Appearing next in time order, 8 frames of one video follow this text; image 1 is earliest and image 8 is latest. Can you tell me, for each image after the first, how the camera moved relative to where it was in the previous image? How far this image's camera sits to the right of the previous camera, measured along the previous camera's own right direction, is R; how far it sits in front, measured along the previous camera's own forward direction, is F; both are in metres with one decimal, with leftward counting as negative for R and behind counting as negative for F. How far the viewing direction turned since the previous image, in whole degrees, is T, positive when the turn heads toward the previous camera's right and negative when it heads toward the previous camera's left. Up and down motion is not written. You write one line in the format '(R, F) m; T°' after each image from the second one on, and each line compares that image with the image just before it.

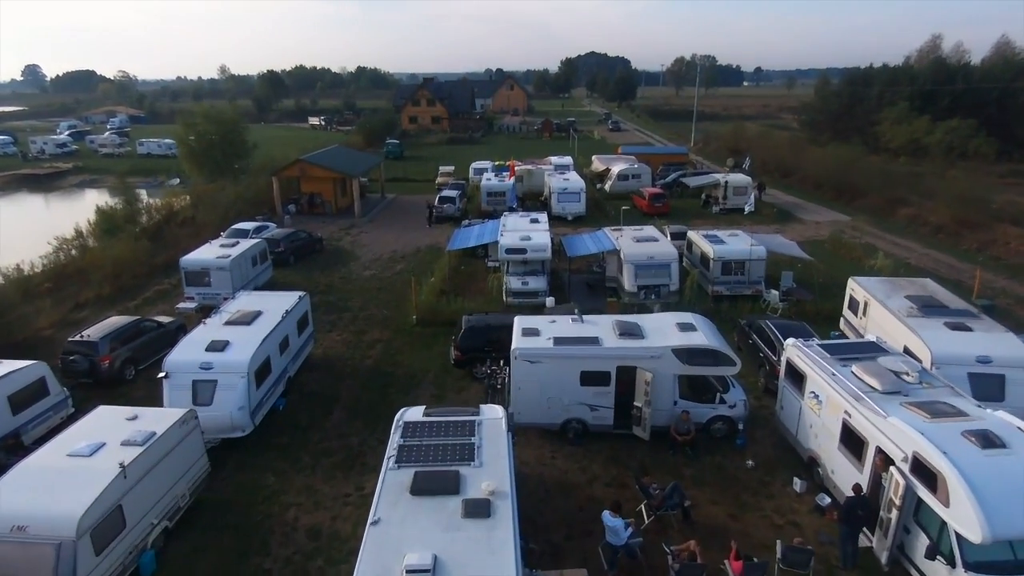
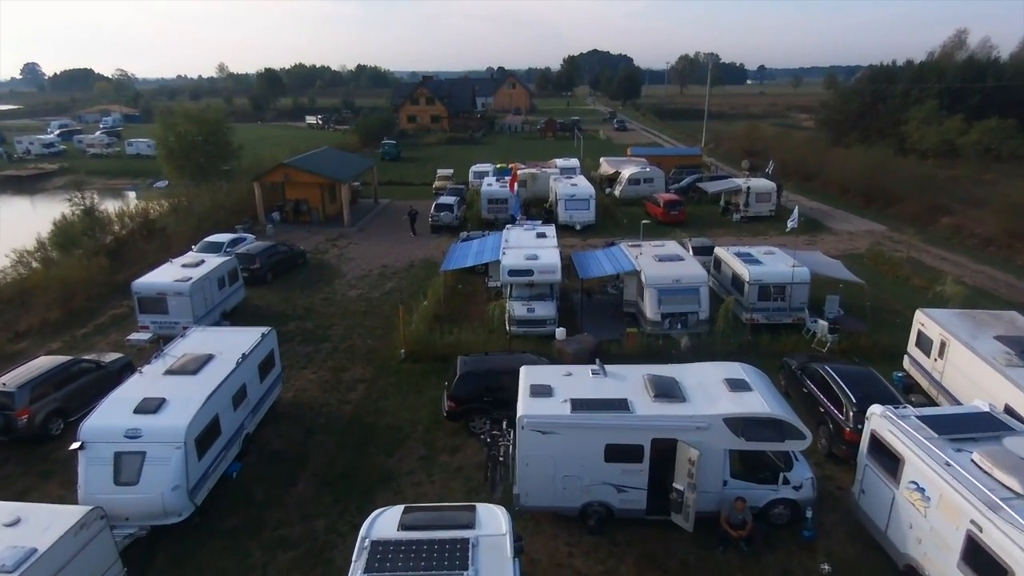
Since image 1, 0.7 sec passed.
(-0.1, +2.7) m; 0°
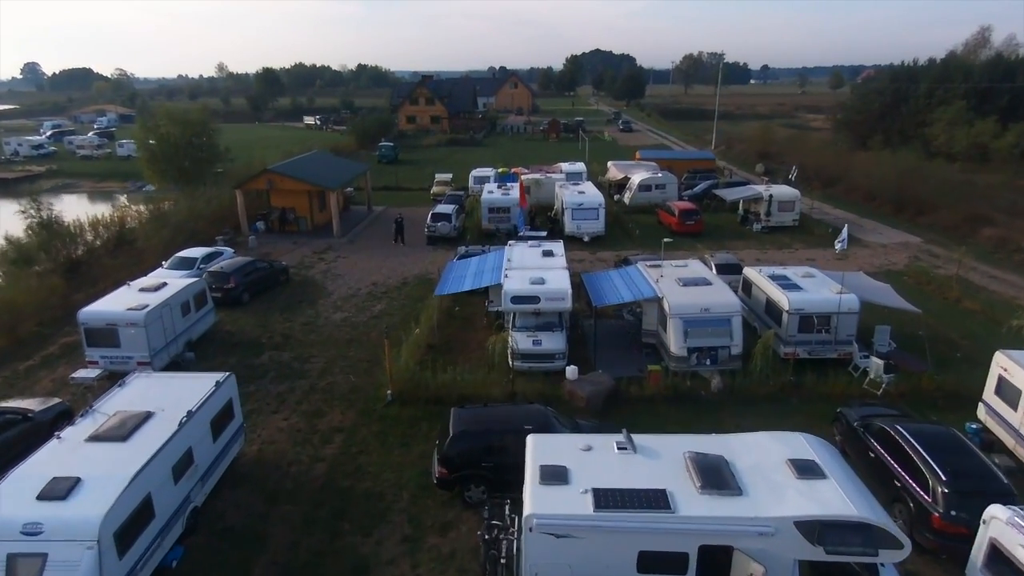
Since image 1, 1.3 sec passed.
(0.0, +2.2) m; 0°
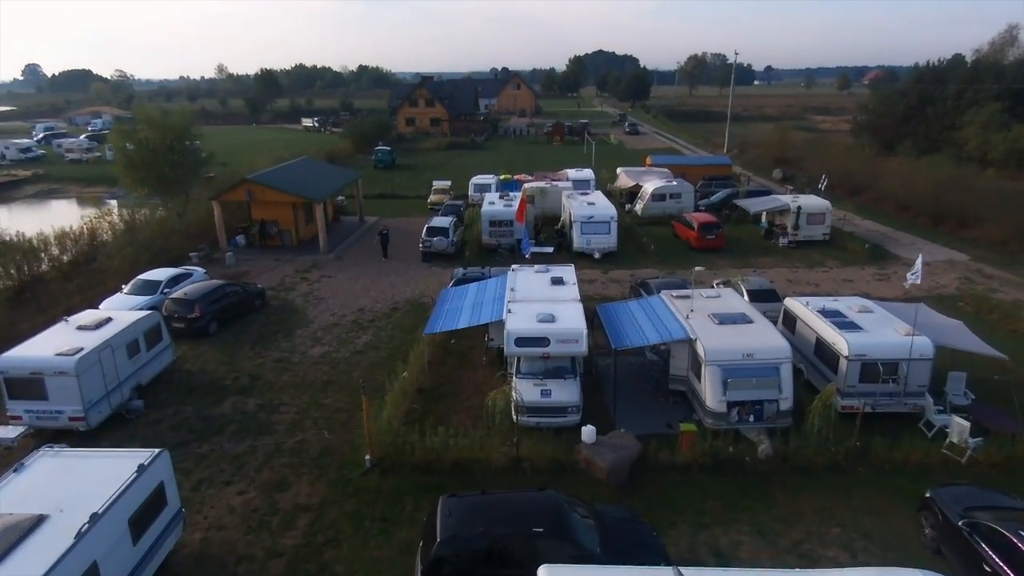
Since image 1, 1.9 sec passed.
(0.0, +2.4) m; 0°
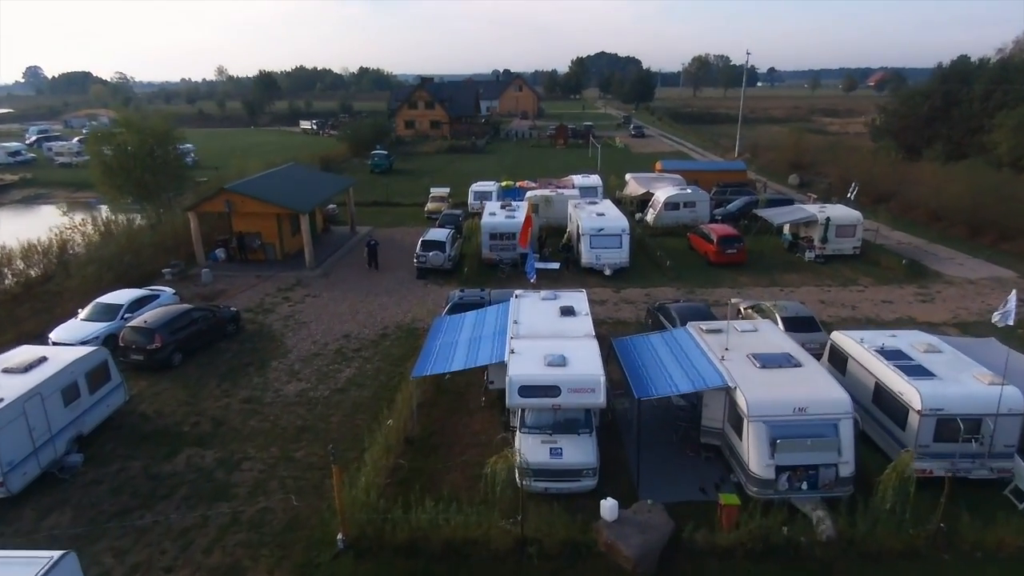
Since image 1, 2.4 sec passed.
(0.0, +2.1) m; 0°
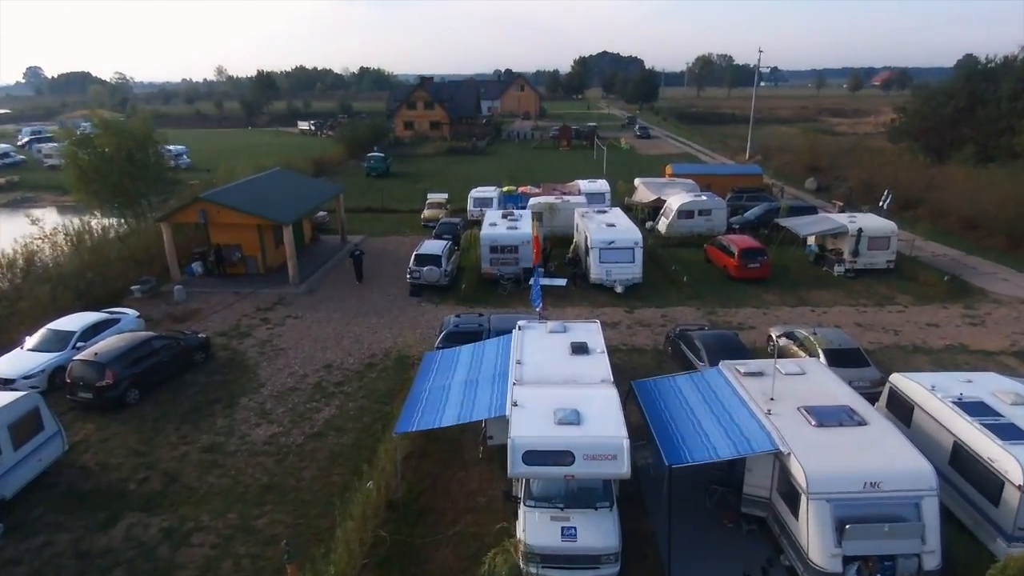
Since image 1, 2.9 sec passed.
(0.0, +2.0) m; 0°
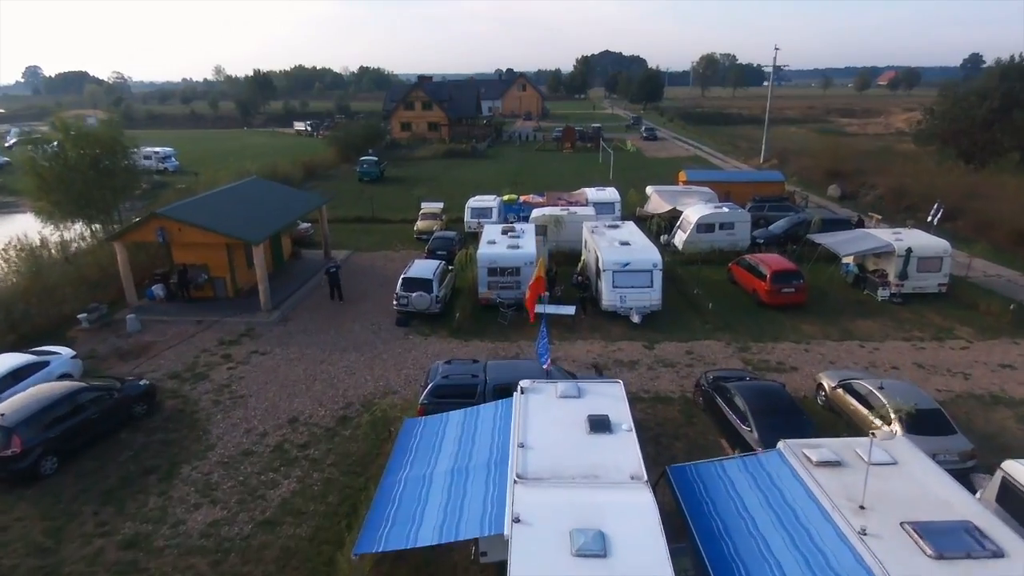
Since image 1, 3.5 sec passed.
(0.0, +2.6) m; 0°
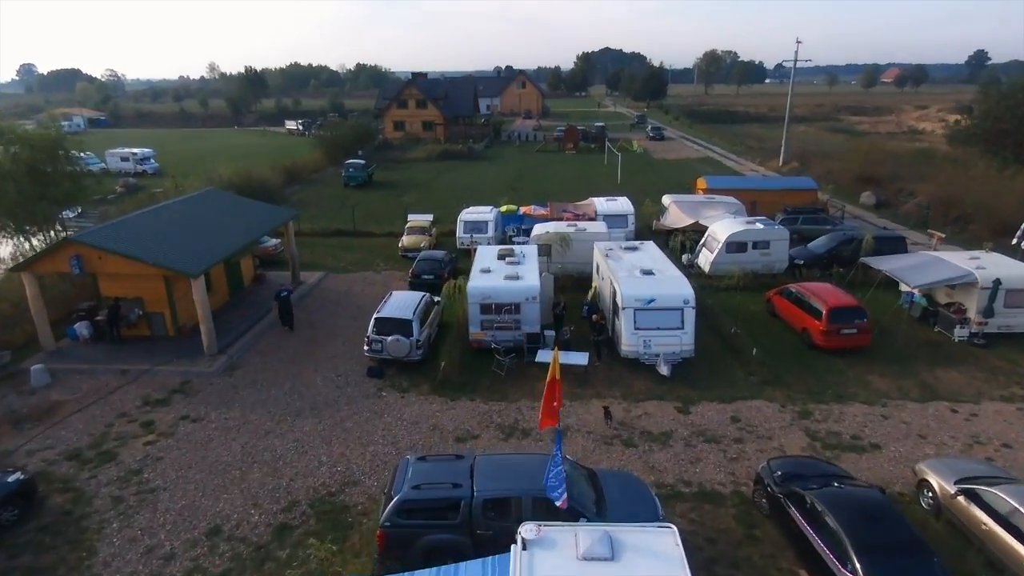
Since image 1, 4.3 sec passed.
(0.0, +3.4) m; 0°
